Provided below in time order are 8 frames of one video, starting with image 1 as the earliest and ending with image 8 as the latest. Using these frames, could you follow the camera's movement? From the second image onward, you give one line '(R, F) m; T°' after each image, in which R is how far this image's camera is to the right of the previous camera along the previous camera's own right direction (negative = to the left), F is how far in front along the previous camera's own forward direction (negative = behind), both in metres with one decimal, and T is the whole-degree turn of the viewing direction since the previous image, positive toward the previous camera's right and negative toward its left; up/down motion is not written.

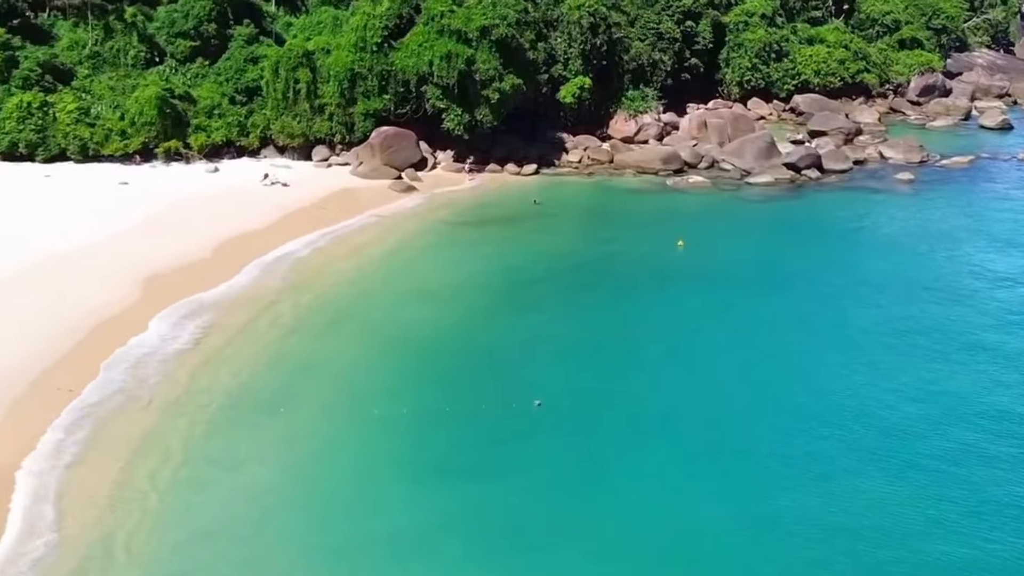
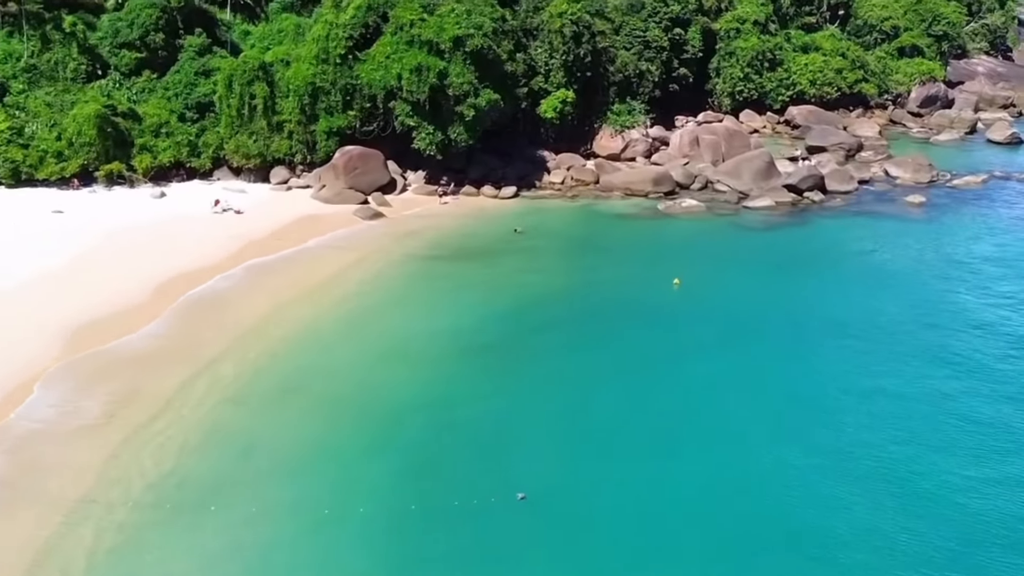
(+0.1, +3.6) m; +1°
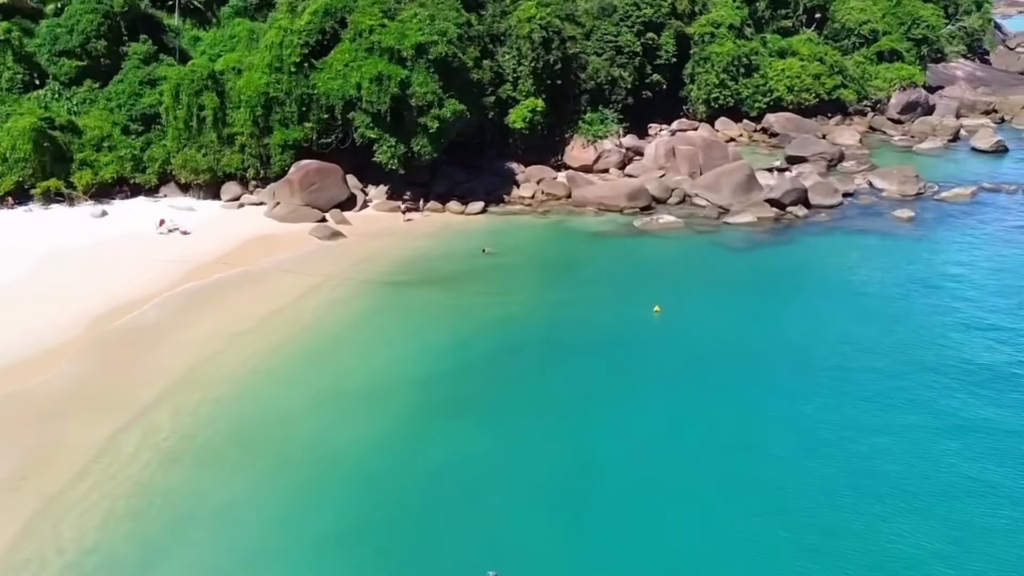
(0.0, +2.2) m; +2°
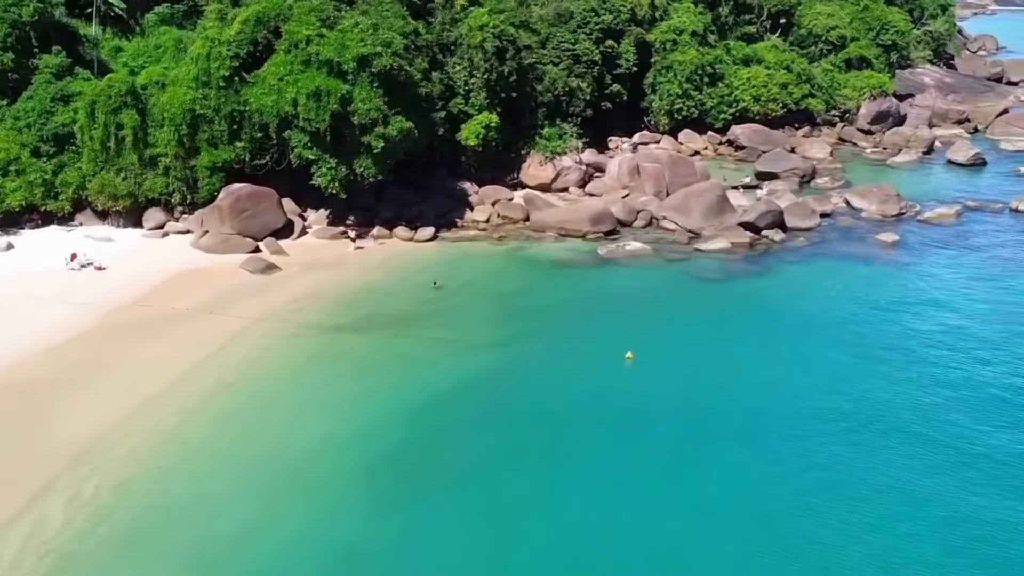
(0.0, +3.1) m; +2°
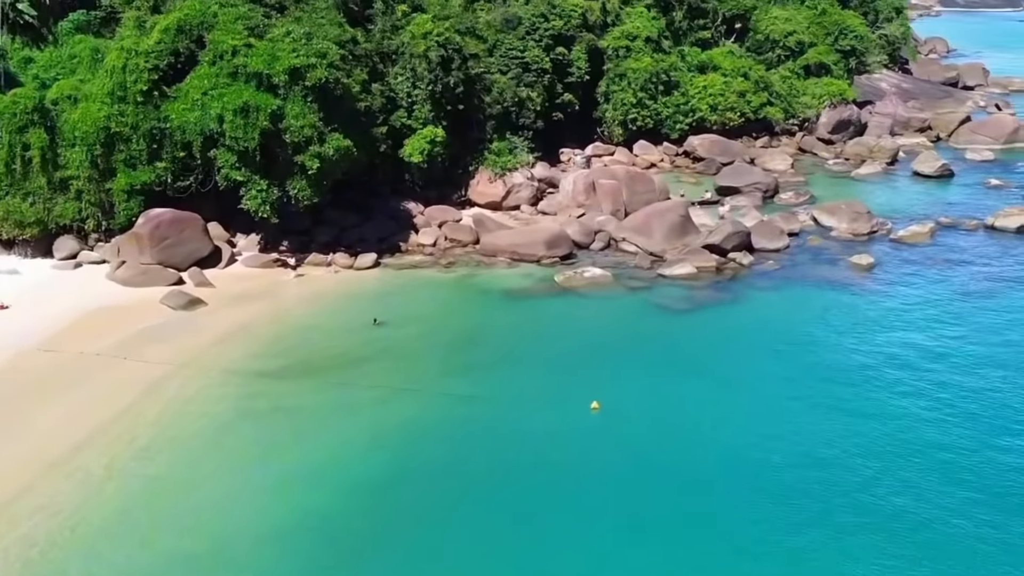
(-0.1, +2.6) m; +3°
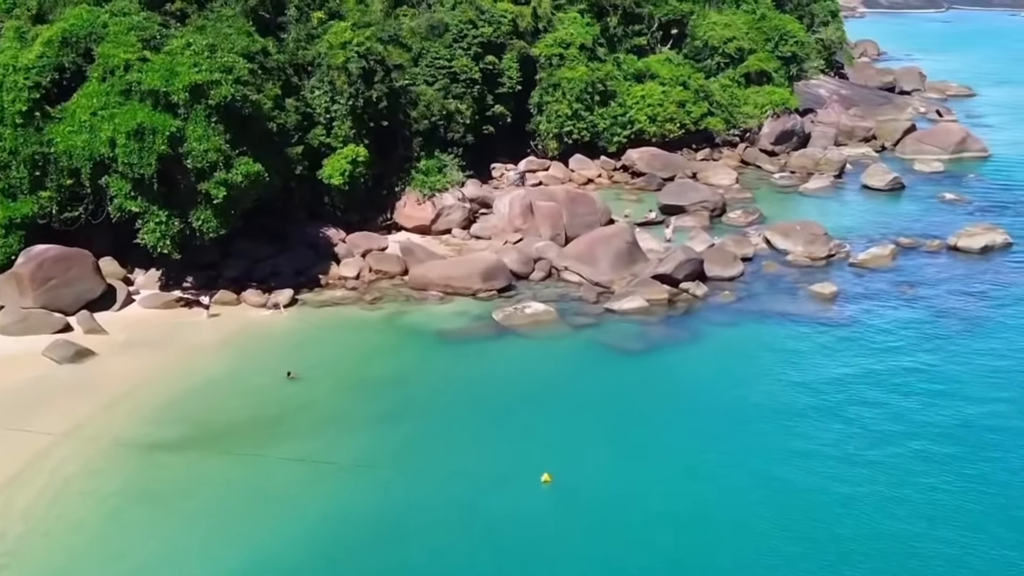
(-0.2, +3.0) m; +4°
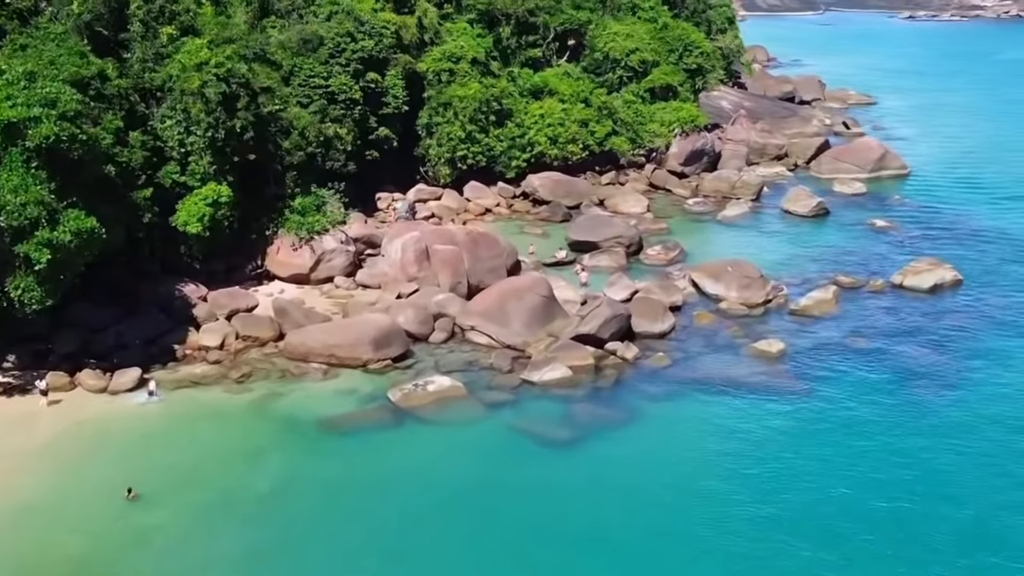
(-0.3, +4.5) m; +6°
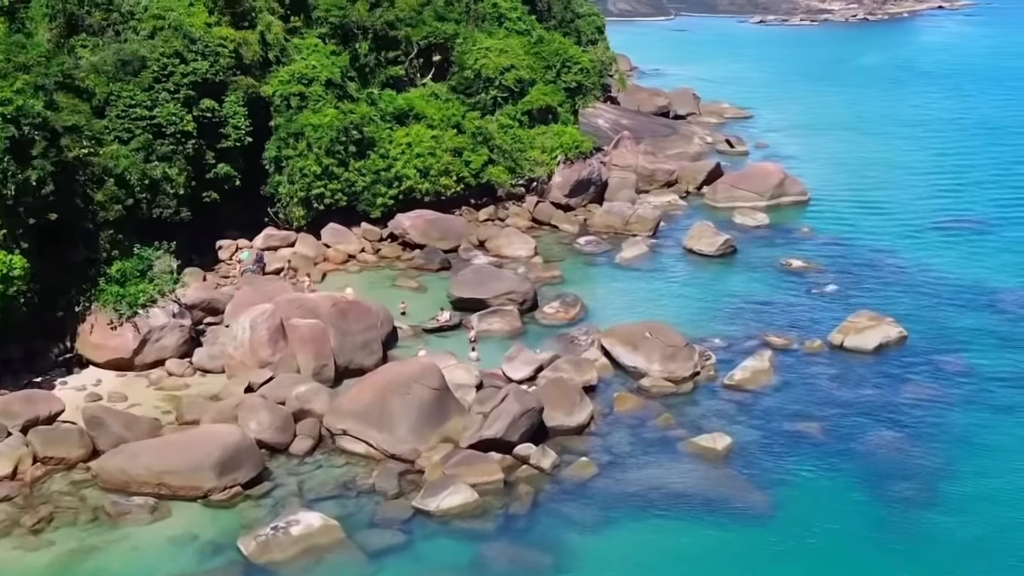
(-0.5, +5.1) m; +7°
